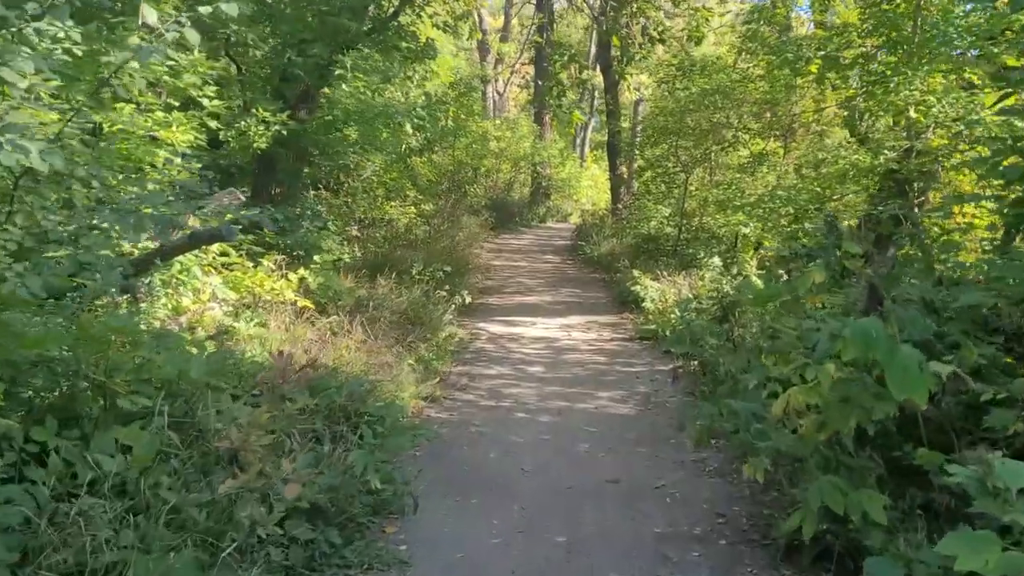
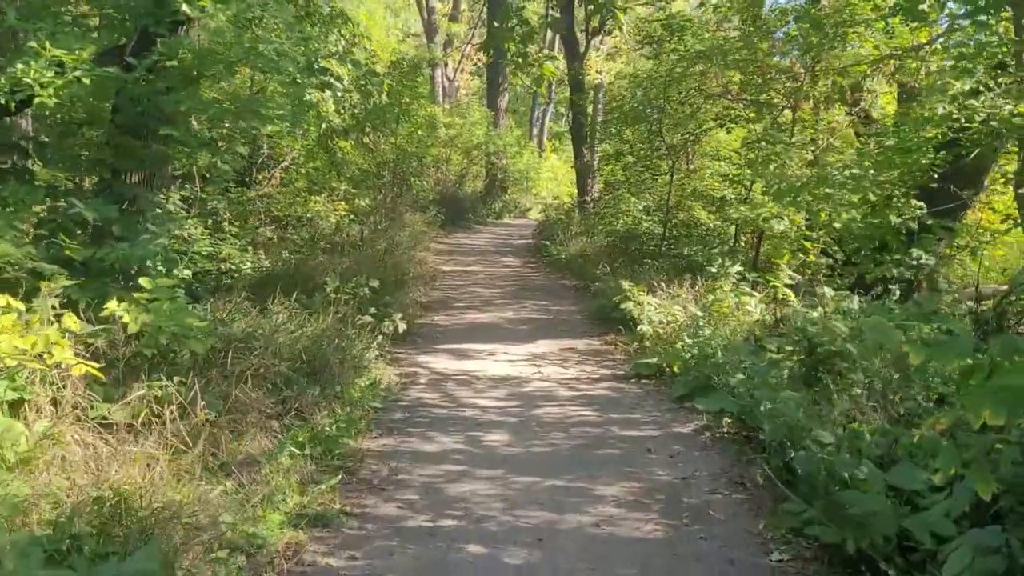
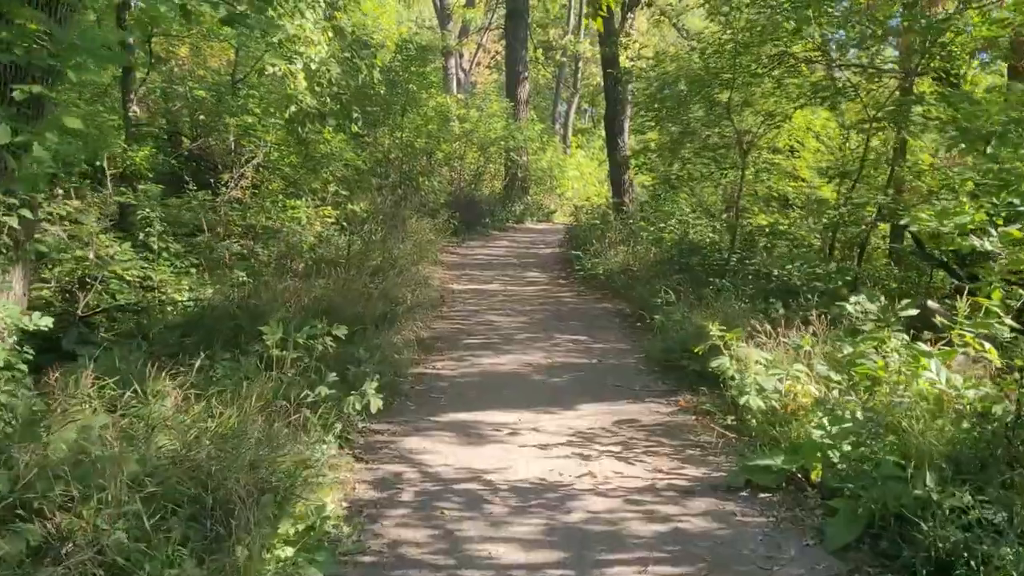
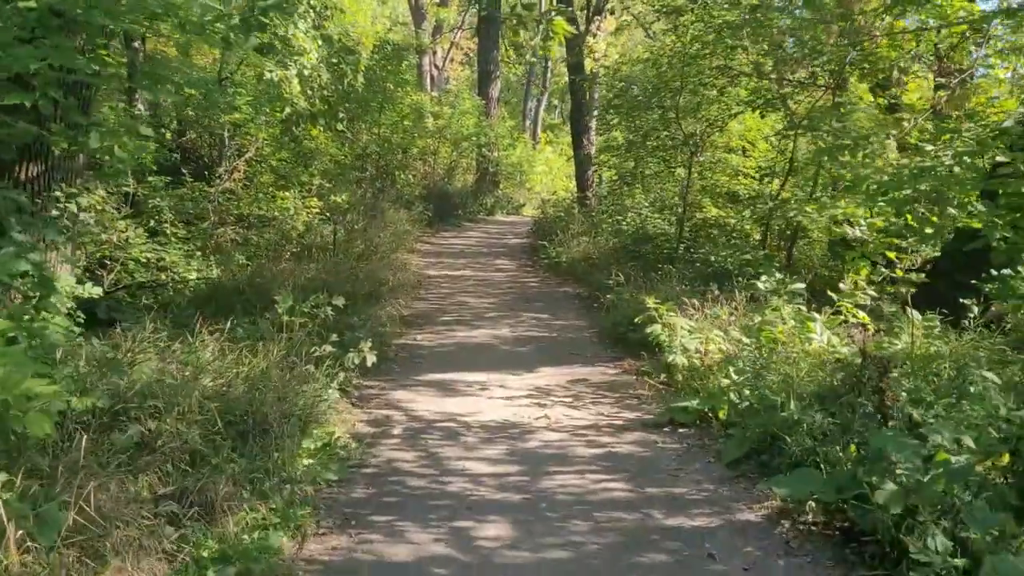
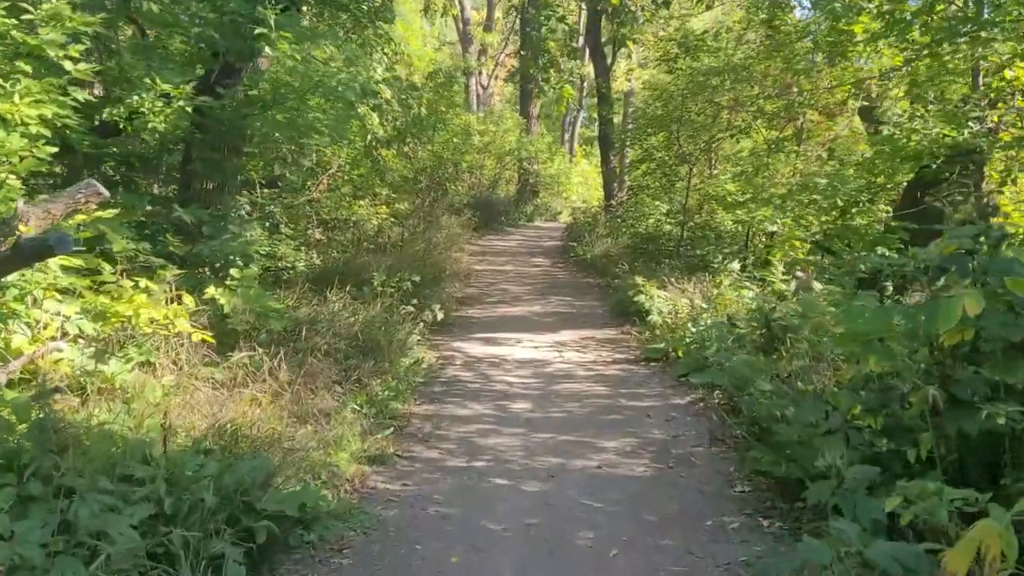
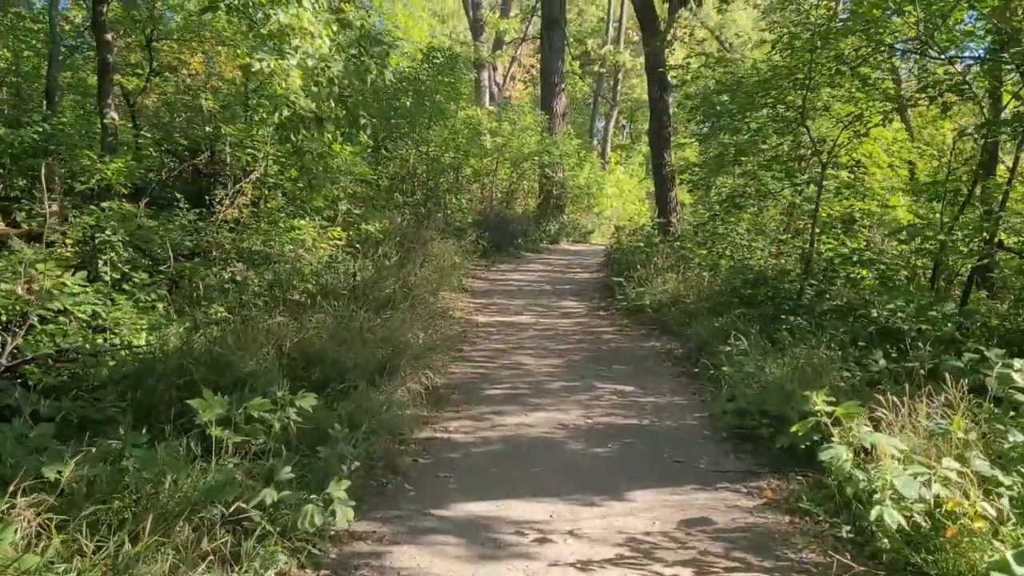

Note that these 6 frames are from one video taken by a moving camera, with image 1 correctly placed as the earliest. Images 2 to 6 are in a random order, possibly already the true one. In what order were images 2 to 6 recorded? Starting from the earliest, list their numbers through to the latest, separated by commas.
5, 2, 4, 3, 6
